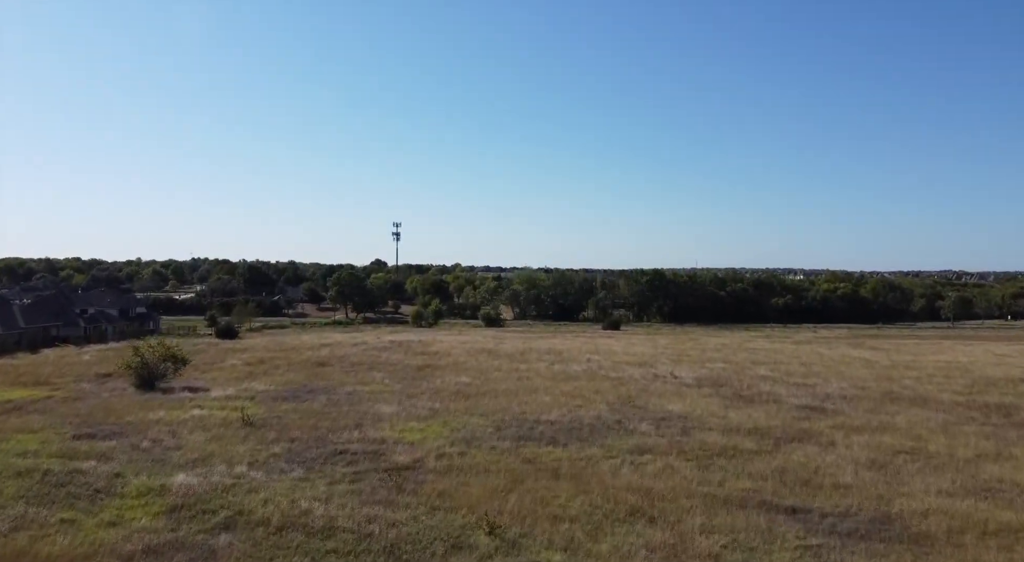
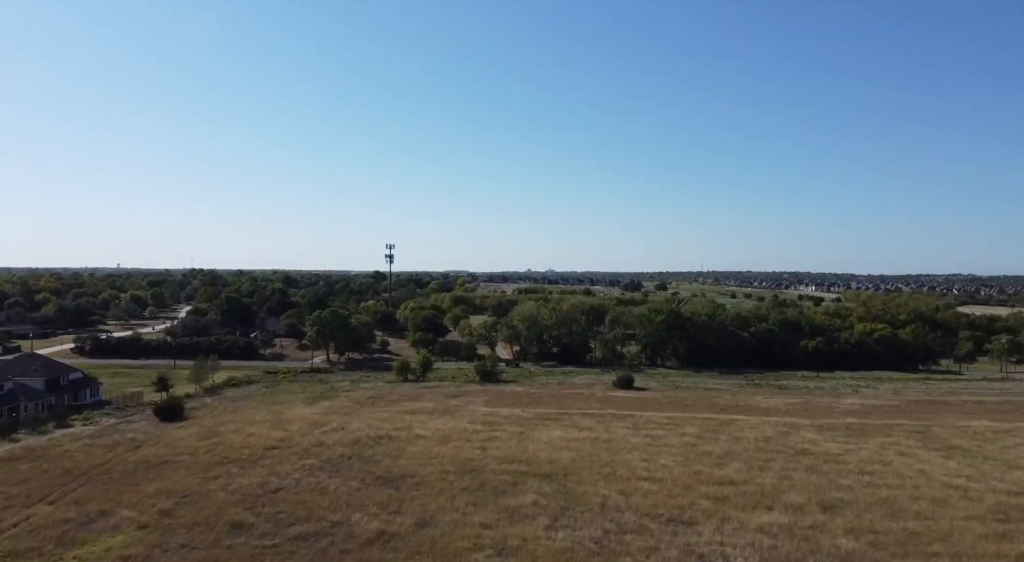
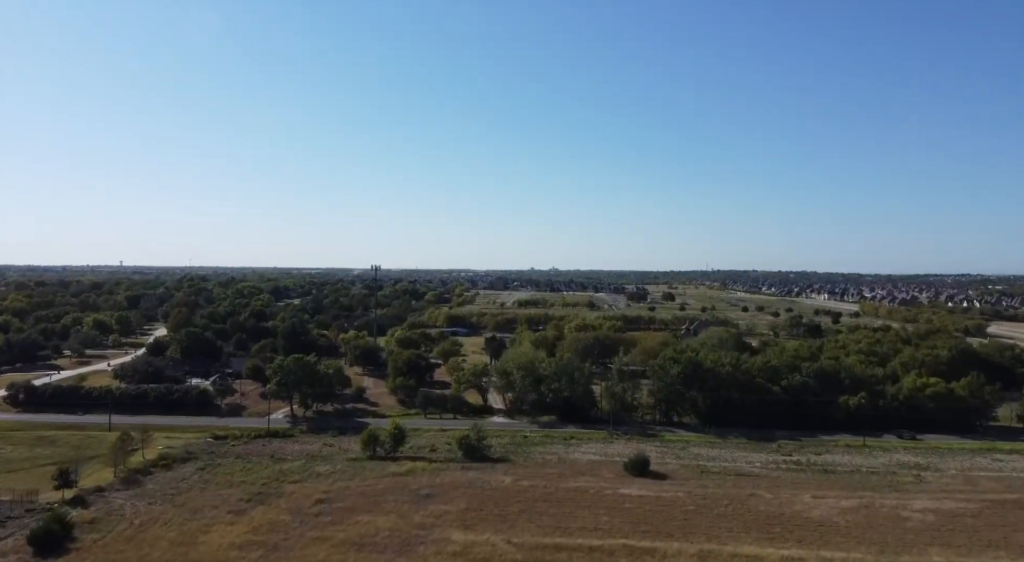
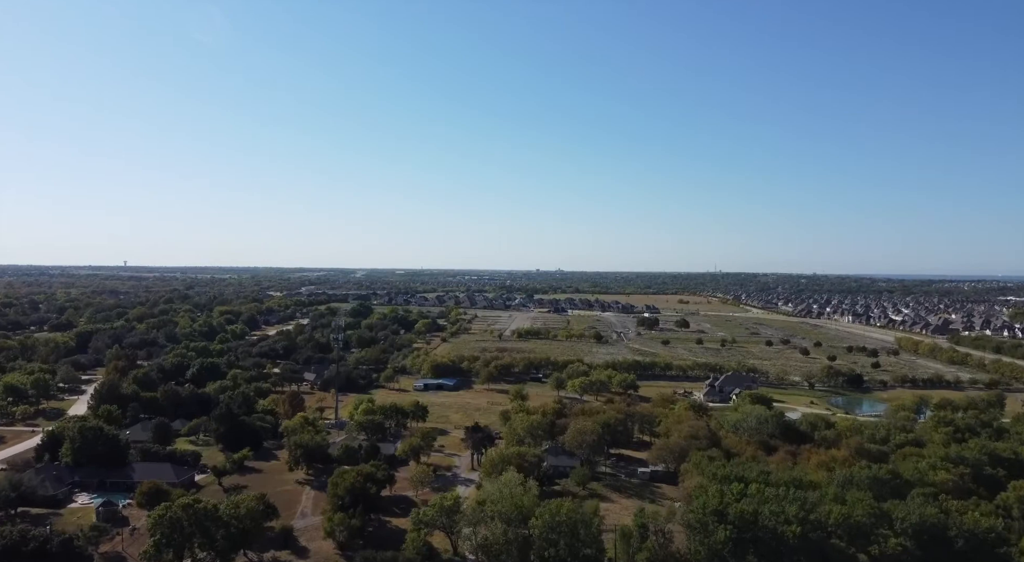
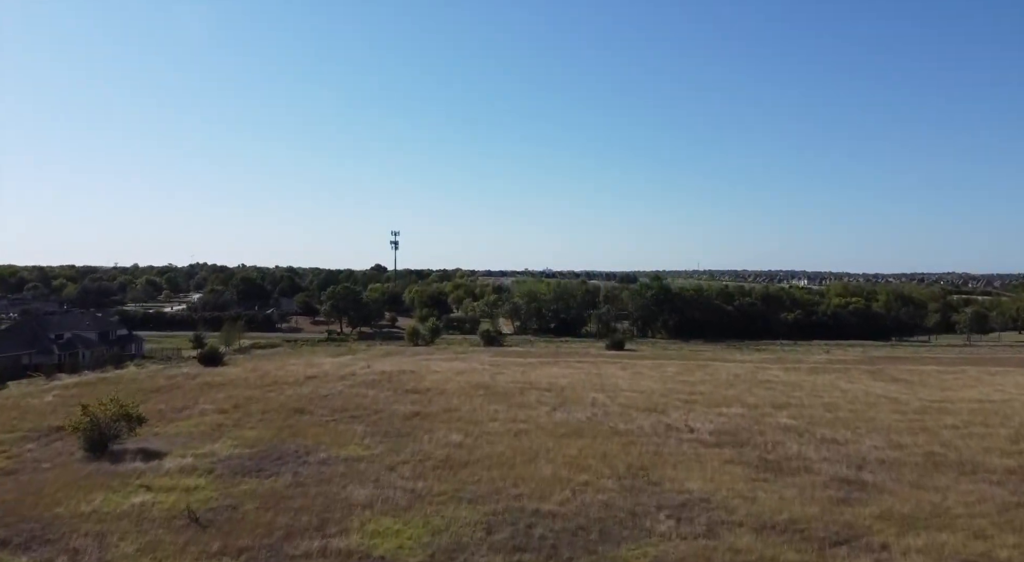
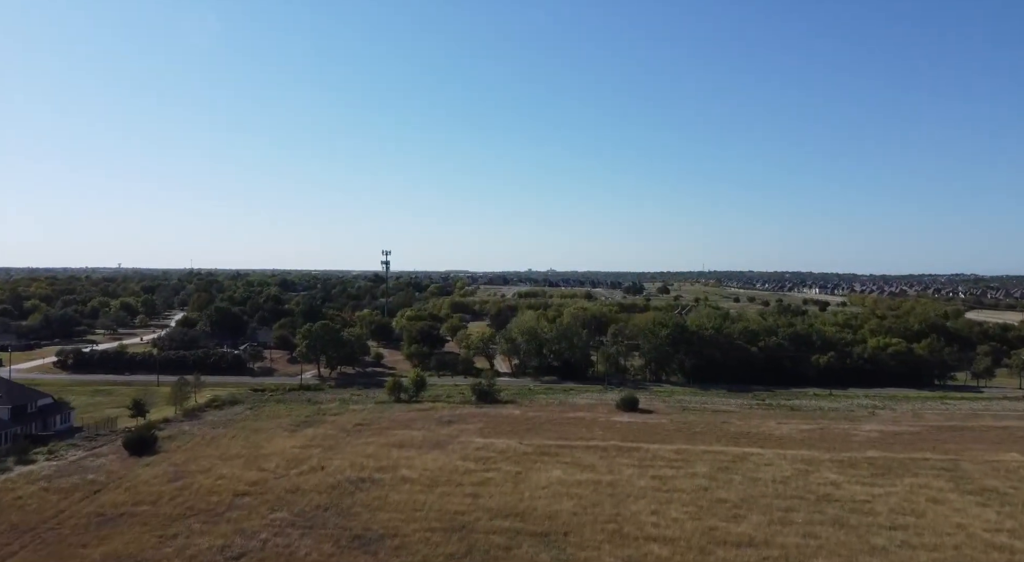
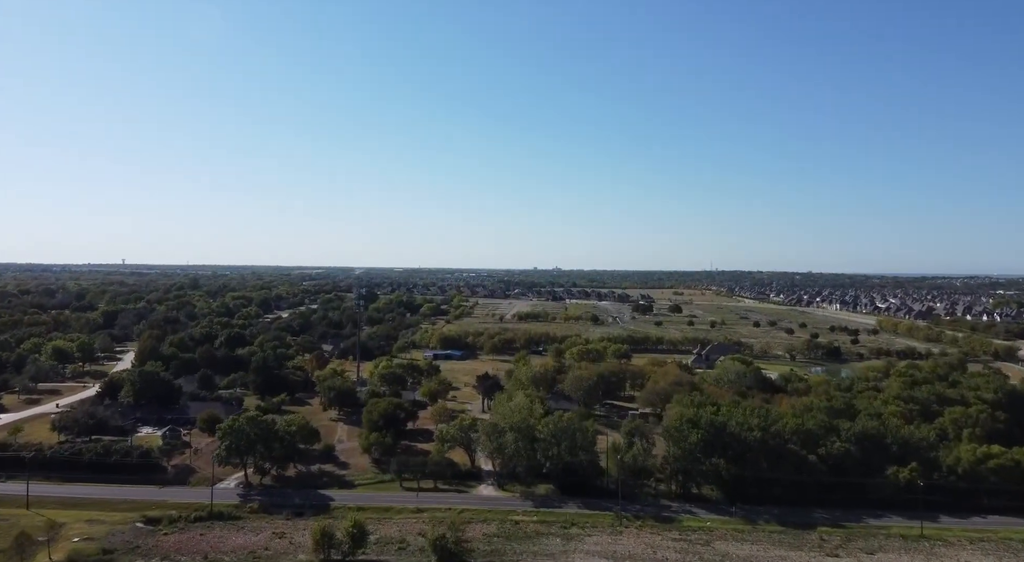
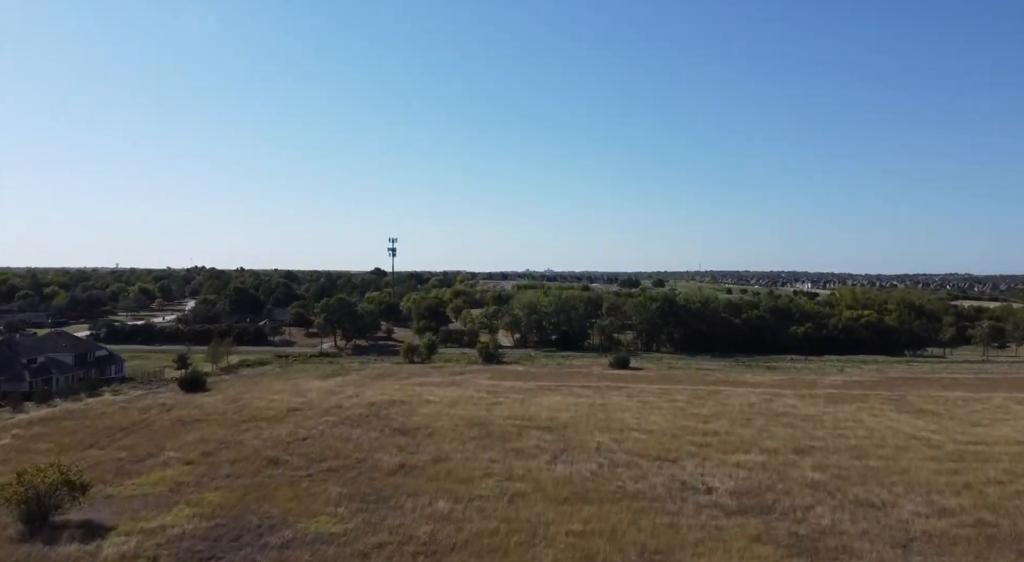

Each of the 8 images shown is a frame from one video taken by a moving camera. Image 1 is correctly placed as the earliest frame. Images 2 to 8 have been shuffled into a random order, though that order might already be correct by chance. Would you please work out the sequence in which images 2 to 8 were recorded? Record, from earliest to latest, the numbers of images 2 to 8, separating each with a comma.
5, 8, 2, 6, 3, 7, 4
